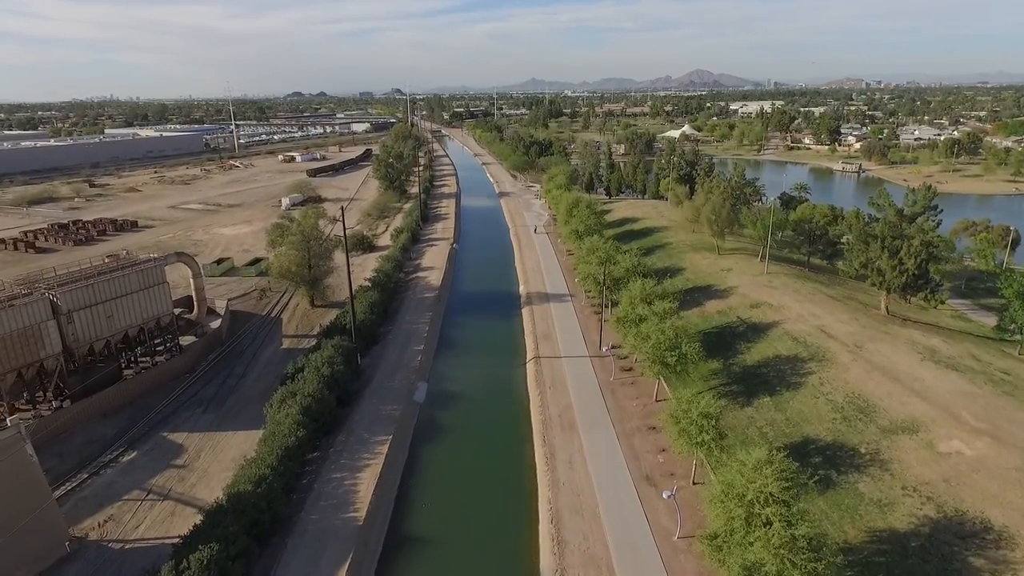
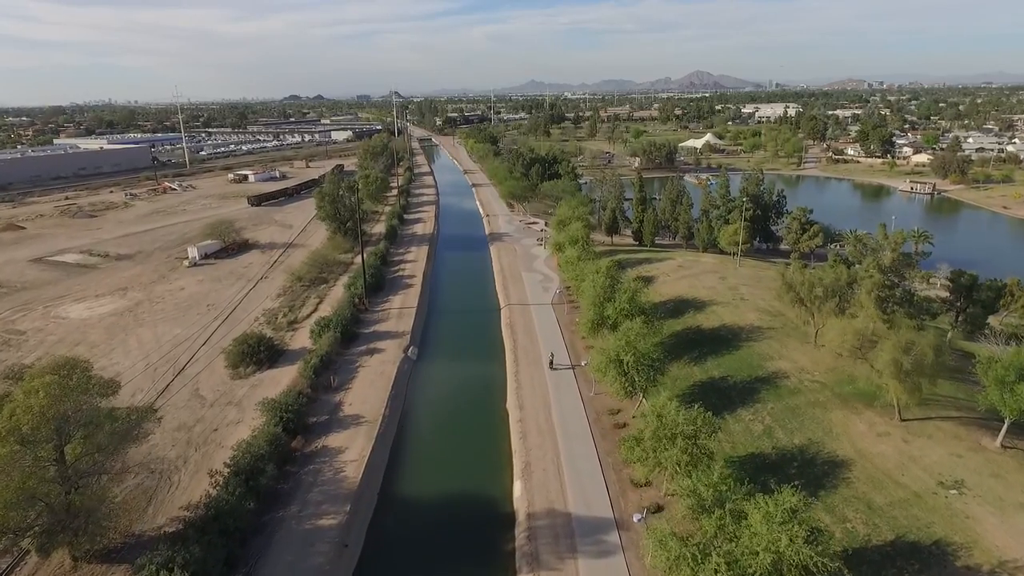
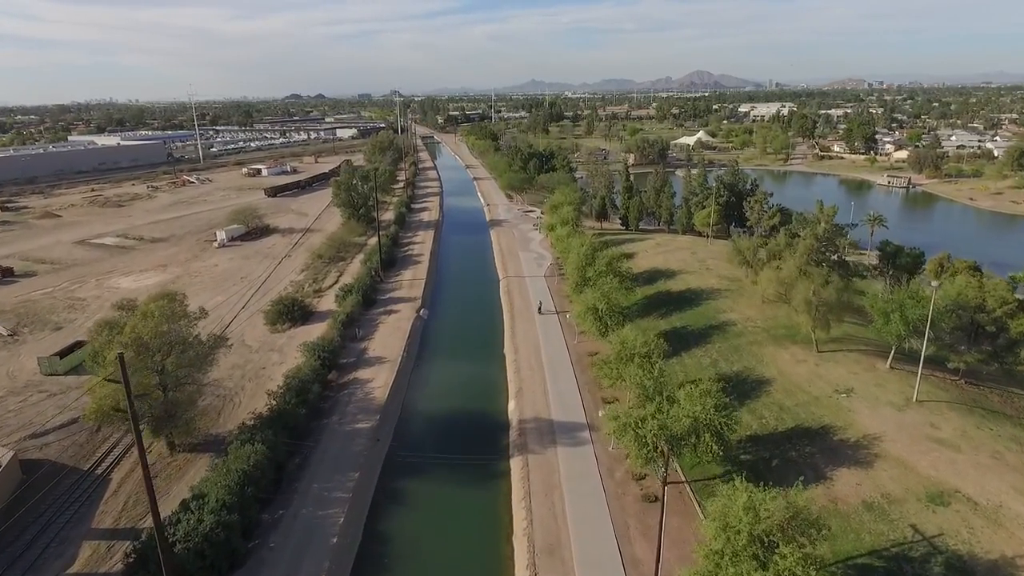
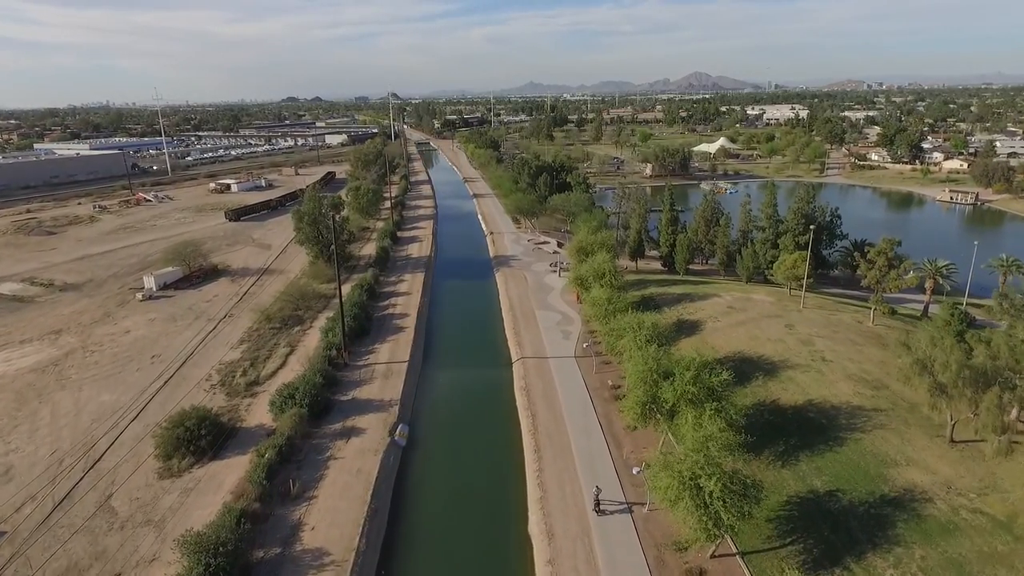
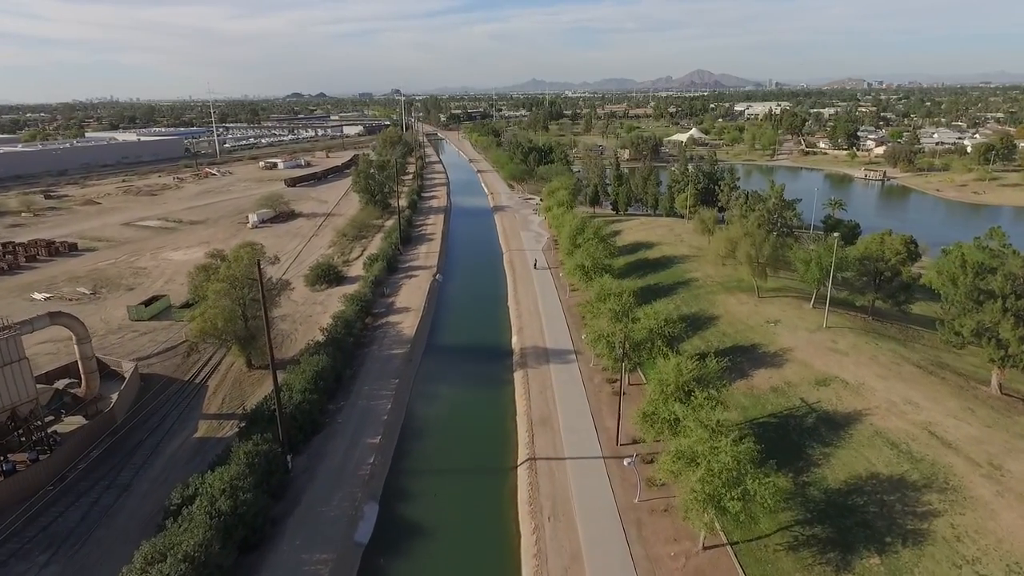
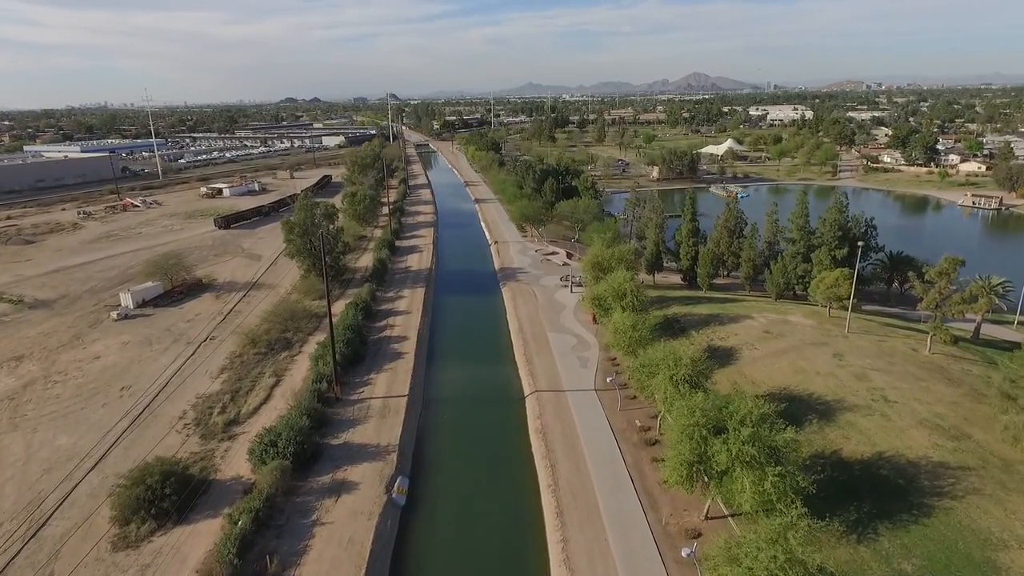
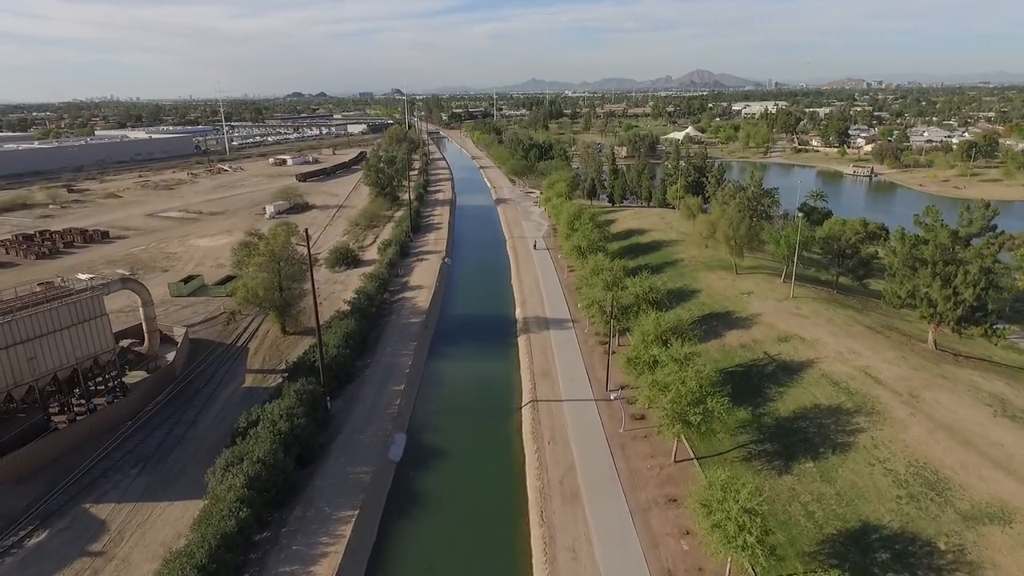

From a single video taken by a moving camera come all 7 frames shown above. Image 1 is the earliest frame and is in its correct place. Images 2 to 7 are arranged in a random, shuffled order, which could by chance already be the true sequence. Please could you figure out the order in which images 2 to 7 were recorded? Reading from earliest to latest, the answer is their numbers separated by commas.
7, 5, 3, 2, 4, 6
